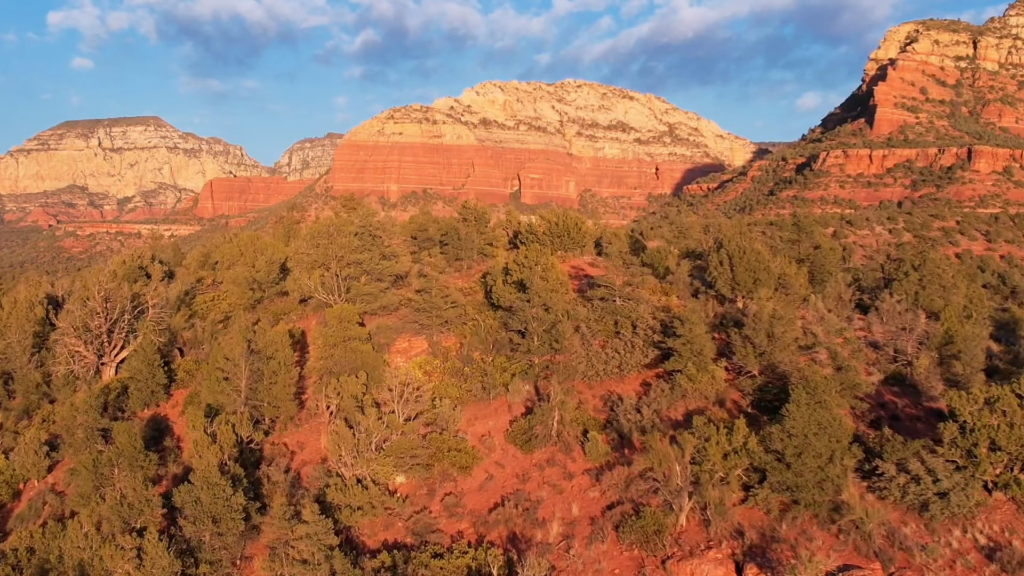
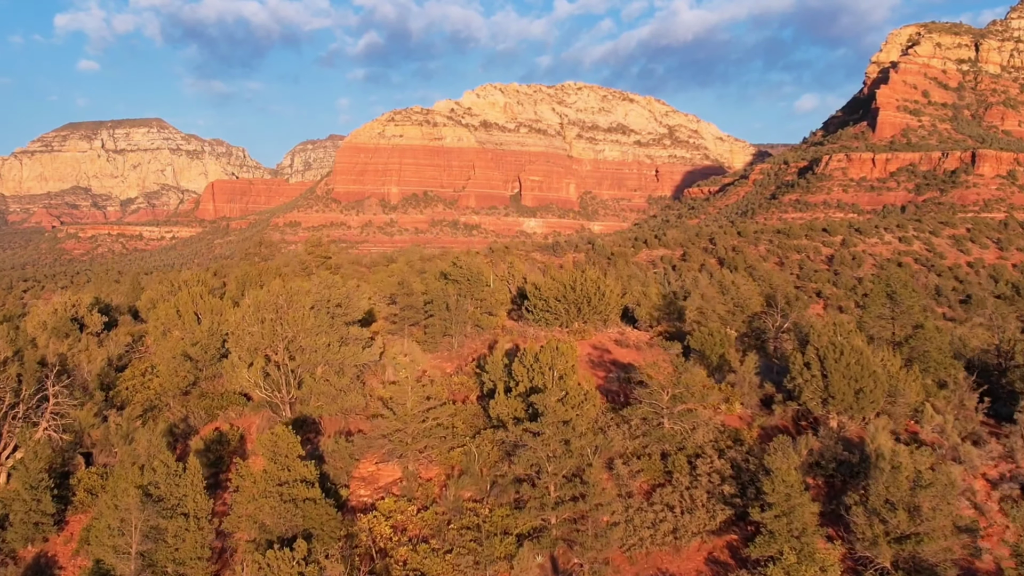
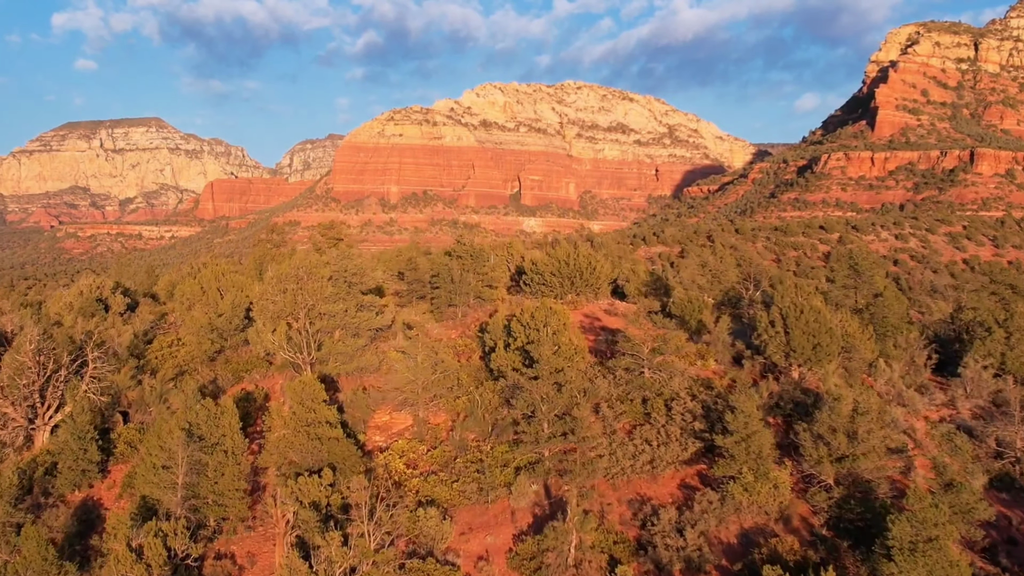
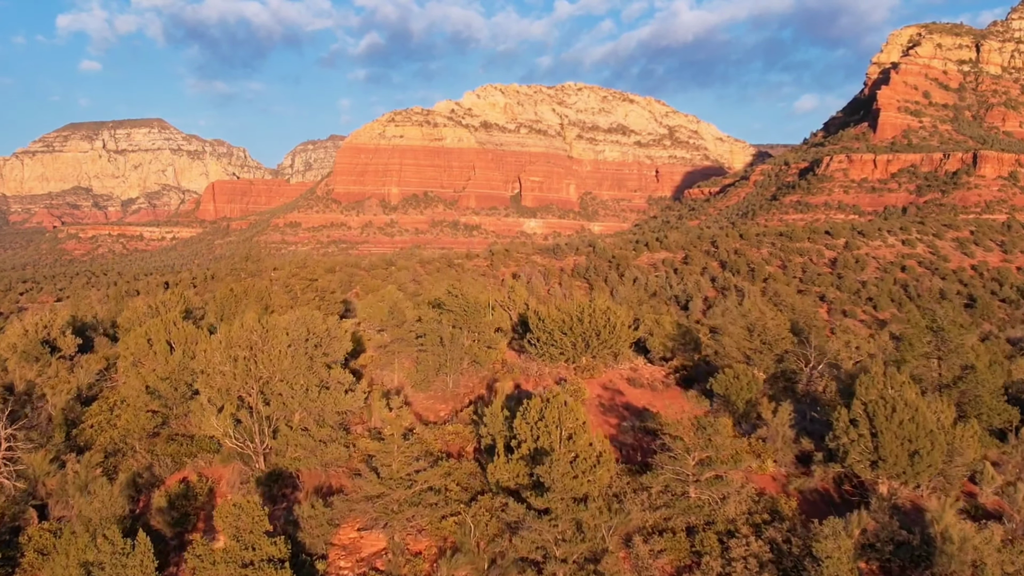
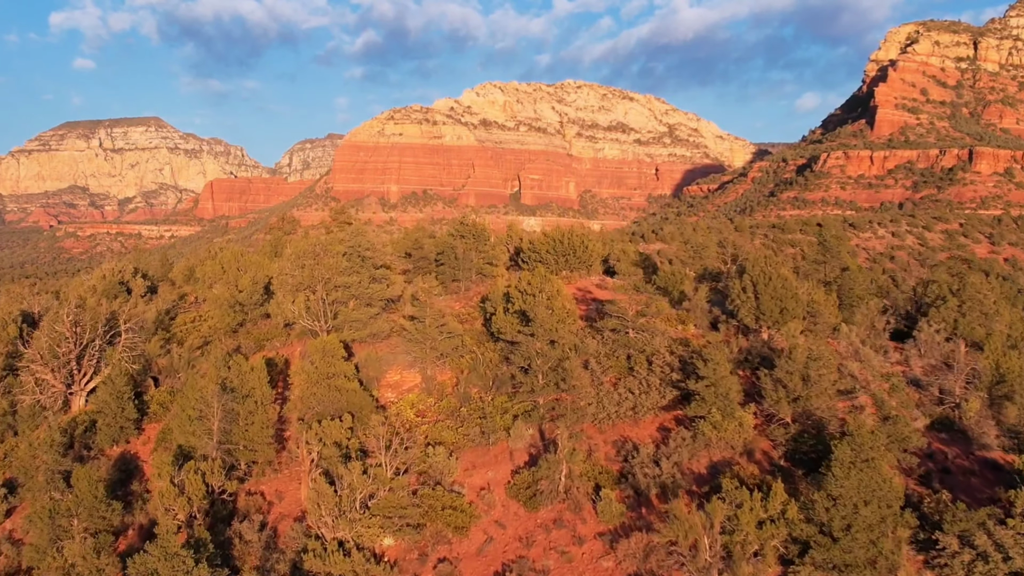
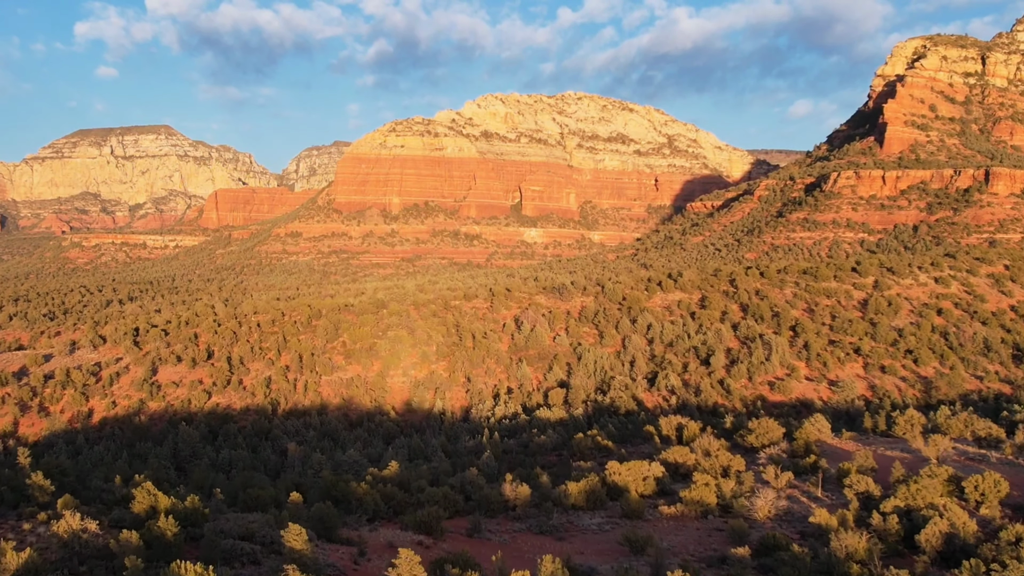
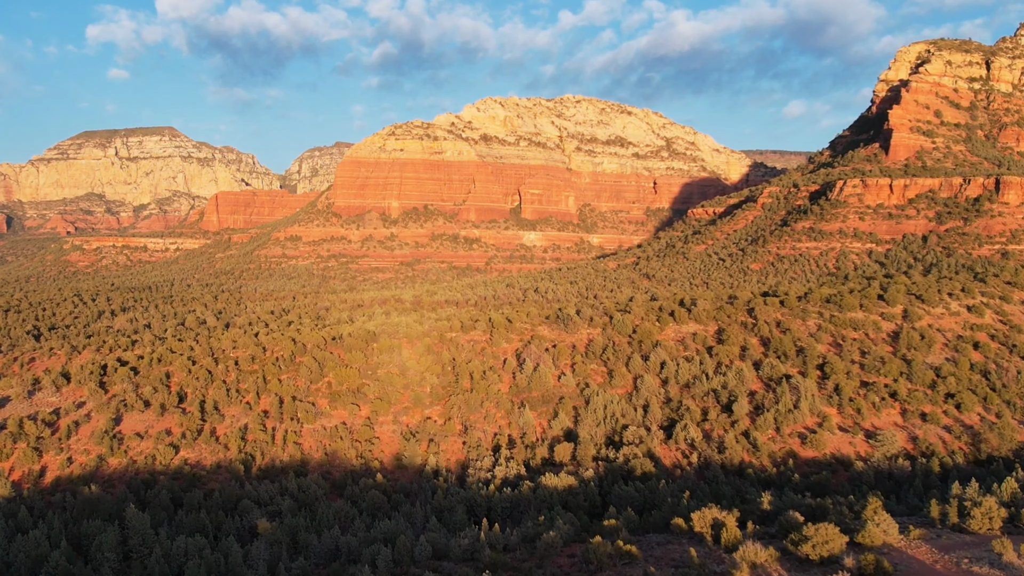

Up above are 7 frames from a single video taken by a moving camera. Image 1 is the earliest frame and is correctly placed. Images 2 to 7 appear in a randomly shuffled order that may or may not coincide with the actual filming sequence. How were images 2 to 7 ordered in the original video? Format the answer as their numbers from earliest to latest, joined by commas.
5, 3, 2, 4, 6, 7
